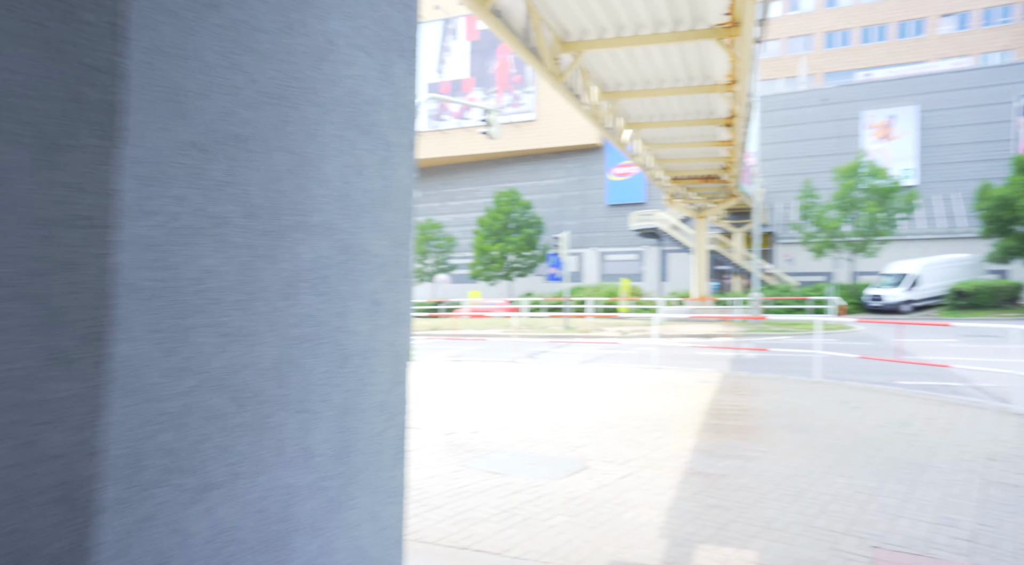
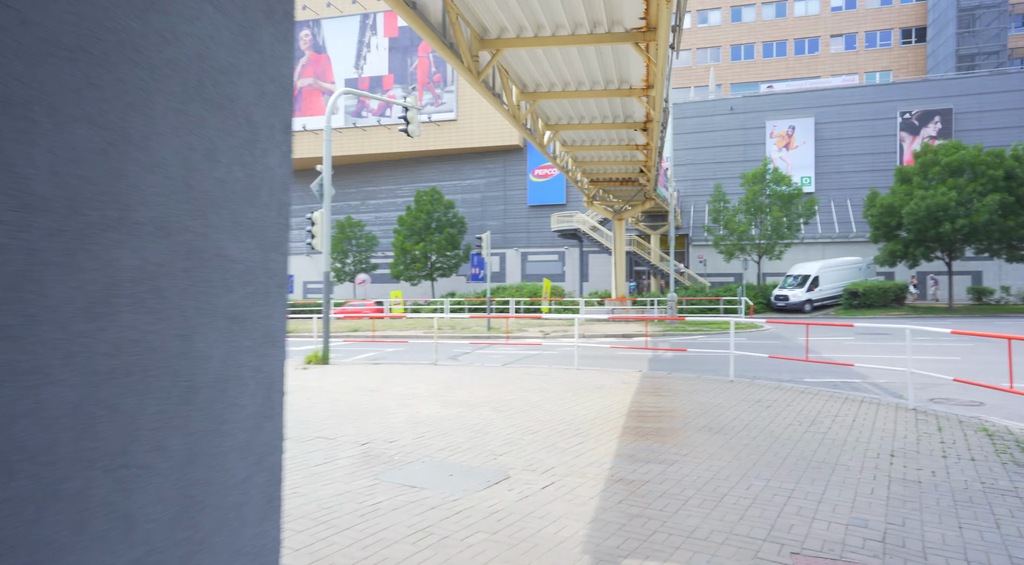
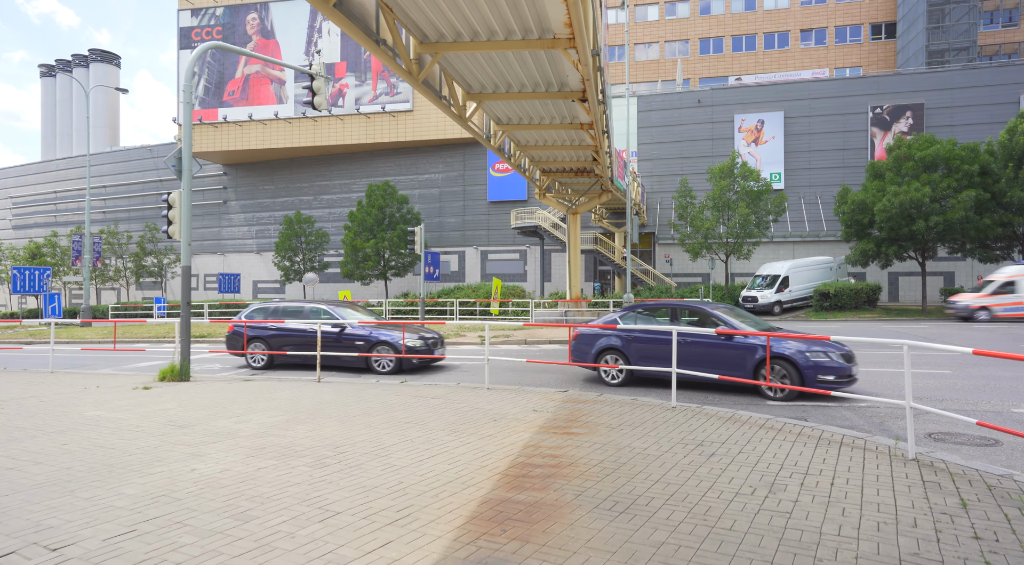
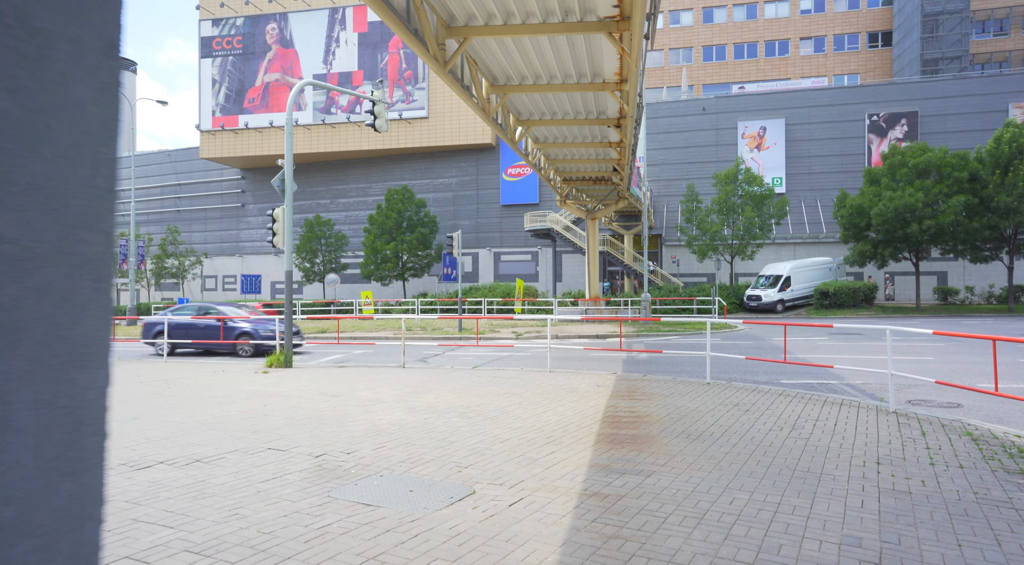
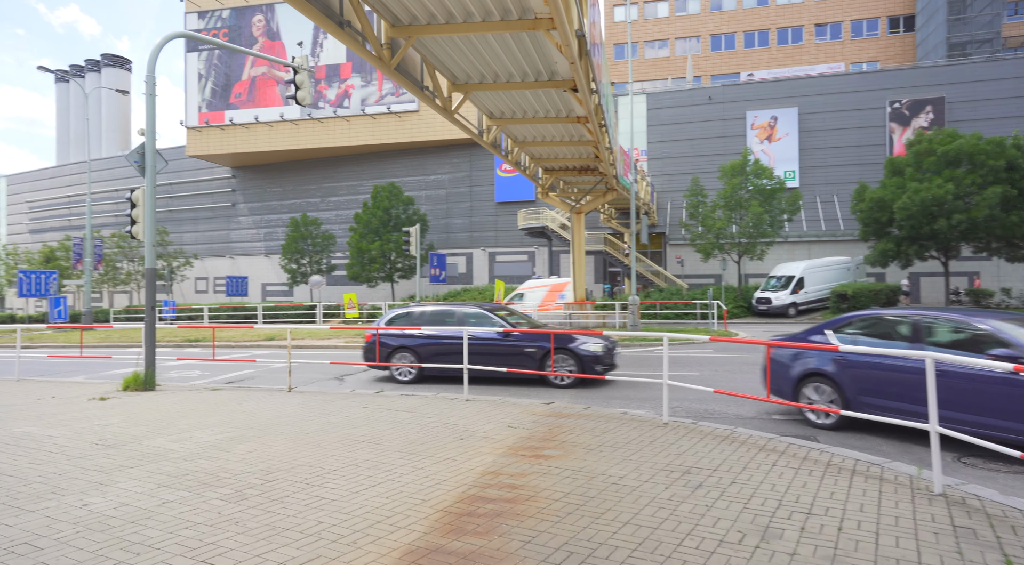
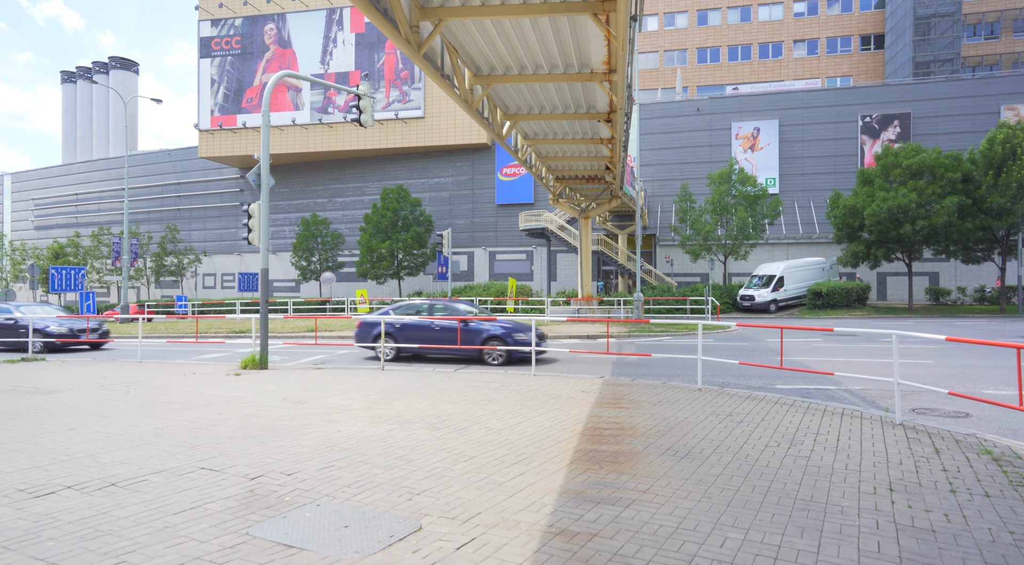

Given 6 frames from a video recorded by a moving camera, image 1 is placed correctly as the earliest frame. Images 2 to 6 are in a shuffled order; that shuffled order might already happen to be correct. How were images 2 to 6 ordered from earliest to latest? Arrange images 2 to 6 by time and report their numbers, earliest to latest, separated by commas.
2, 4, 6, 3, 5
